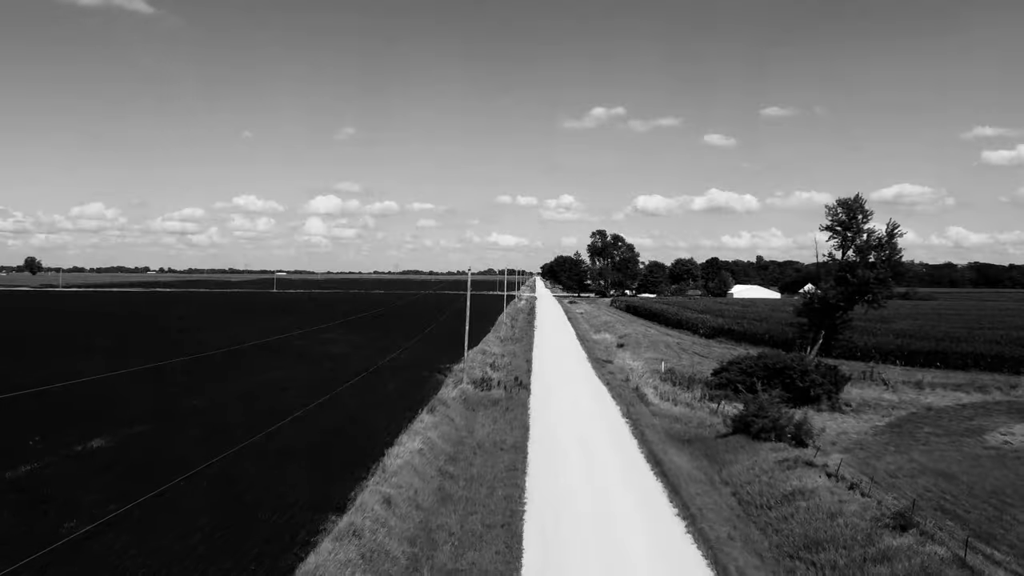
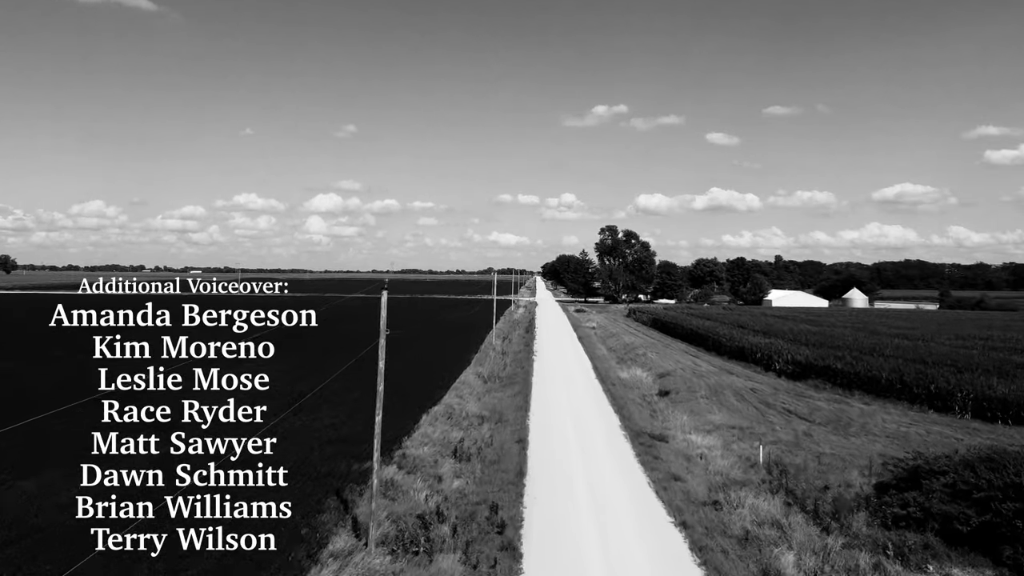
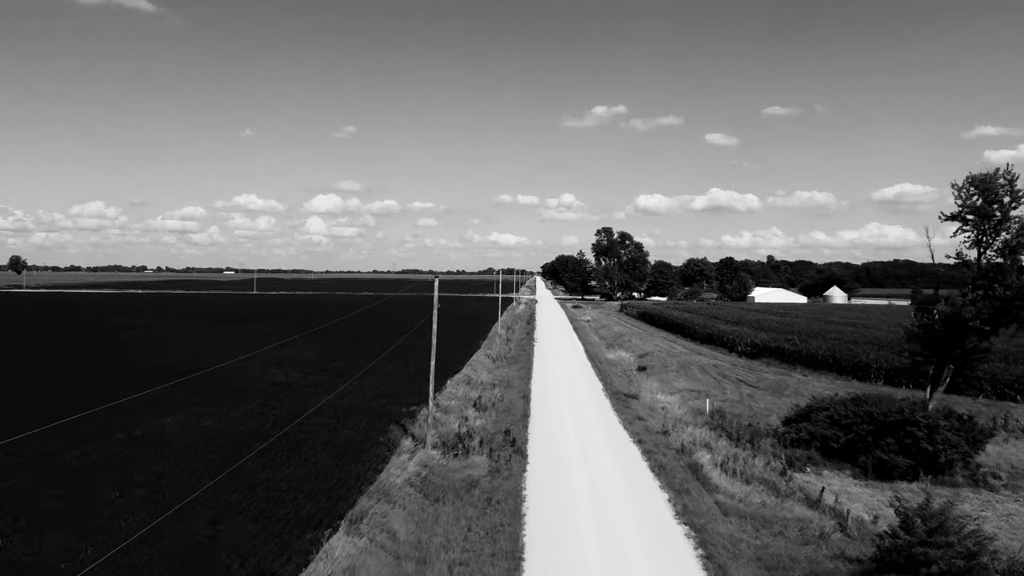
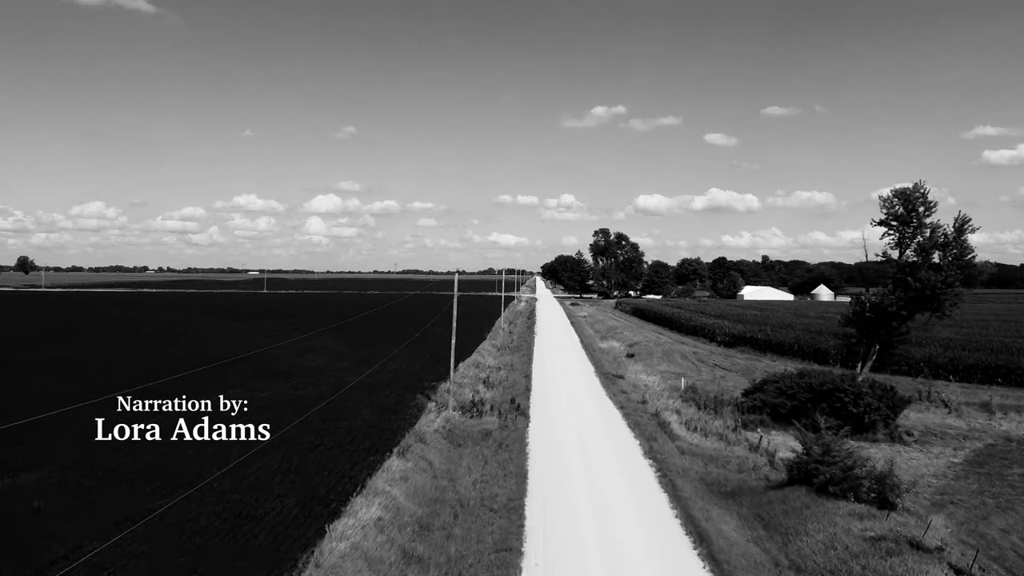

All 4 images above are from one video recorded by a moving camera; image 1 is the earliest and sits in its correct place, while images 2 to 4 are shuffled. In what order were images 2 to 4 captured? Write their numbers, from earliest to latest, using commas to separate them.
4, 3, 2
